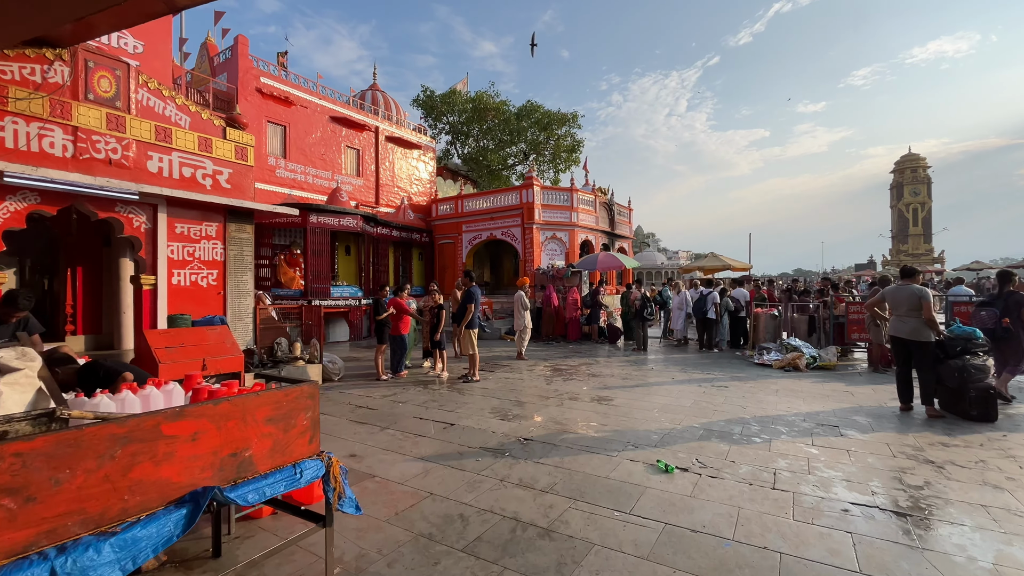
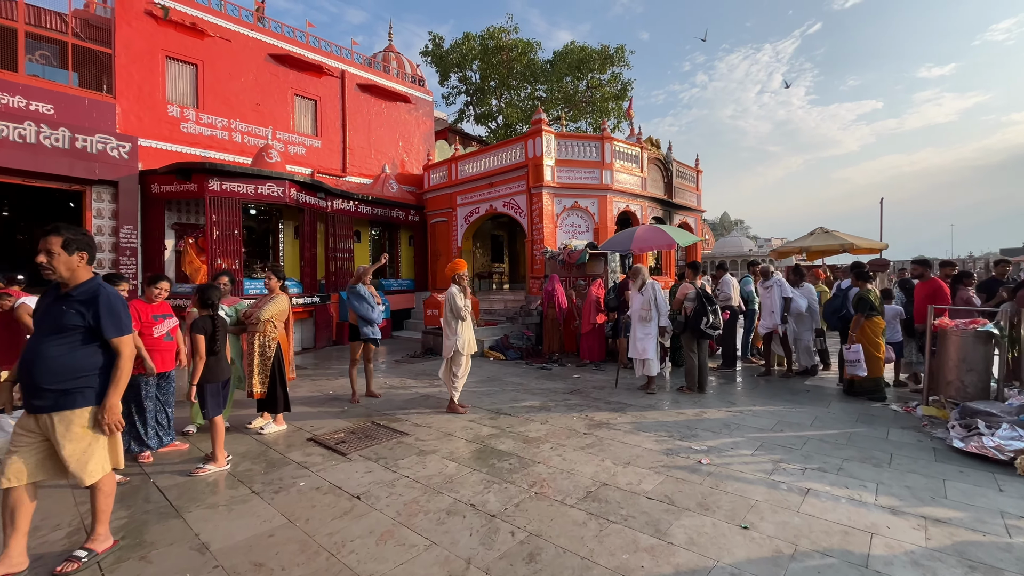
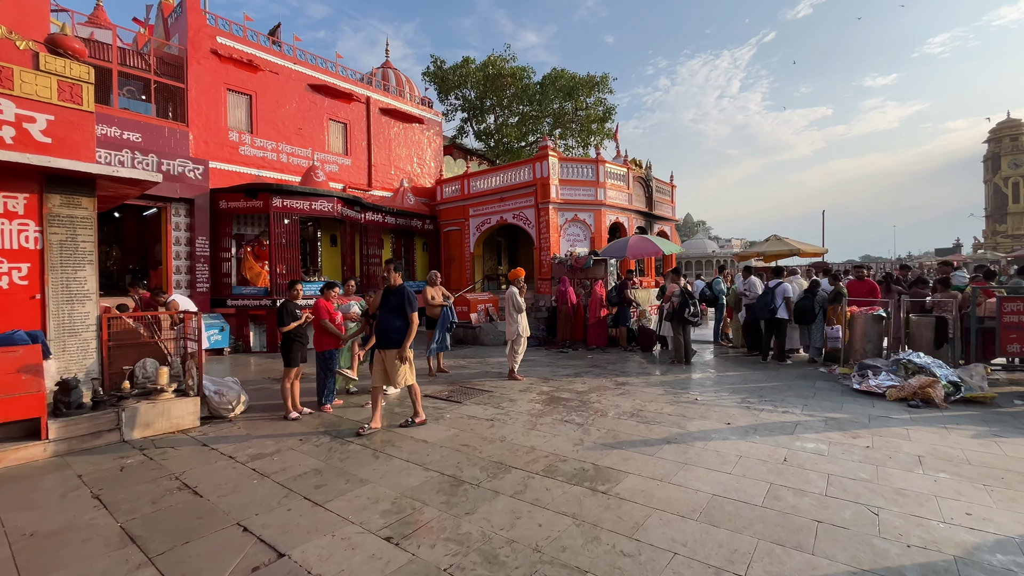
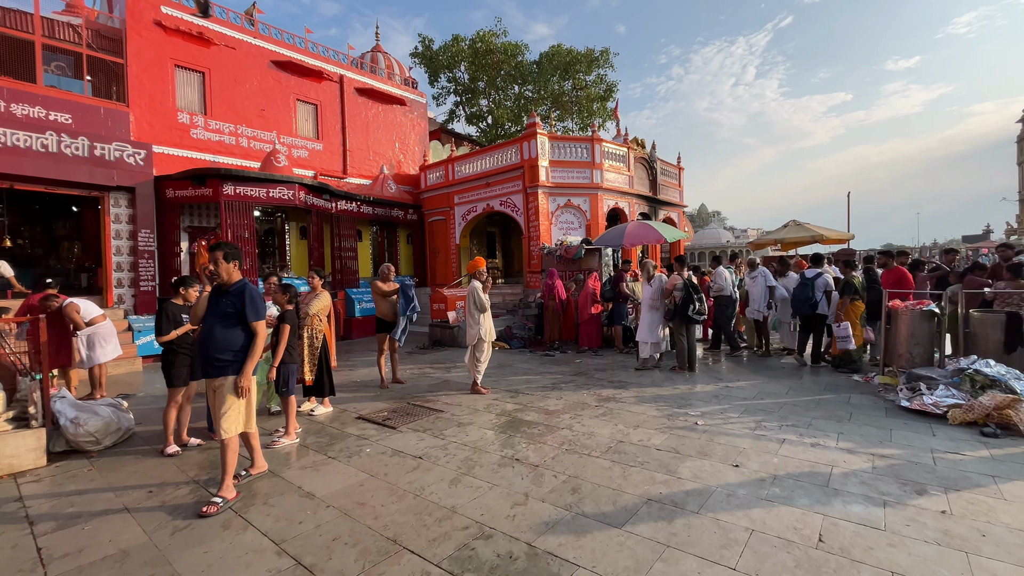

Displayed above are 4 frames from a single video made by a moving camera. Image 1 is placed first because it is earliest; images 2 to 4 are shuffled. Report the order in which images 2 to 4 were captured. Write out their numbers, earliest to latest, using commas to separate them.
3, 4, 2
